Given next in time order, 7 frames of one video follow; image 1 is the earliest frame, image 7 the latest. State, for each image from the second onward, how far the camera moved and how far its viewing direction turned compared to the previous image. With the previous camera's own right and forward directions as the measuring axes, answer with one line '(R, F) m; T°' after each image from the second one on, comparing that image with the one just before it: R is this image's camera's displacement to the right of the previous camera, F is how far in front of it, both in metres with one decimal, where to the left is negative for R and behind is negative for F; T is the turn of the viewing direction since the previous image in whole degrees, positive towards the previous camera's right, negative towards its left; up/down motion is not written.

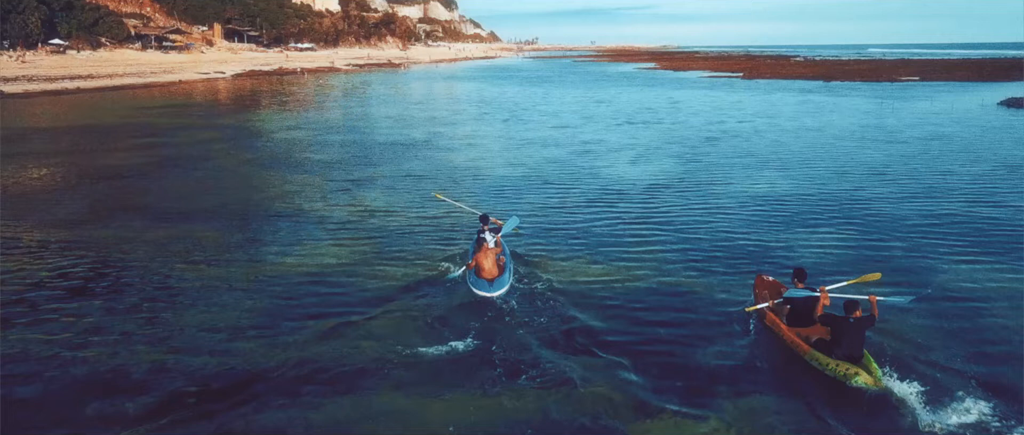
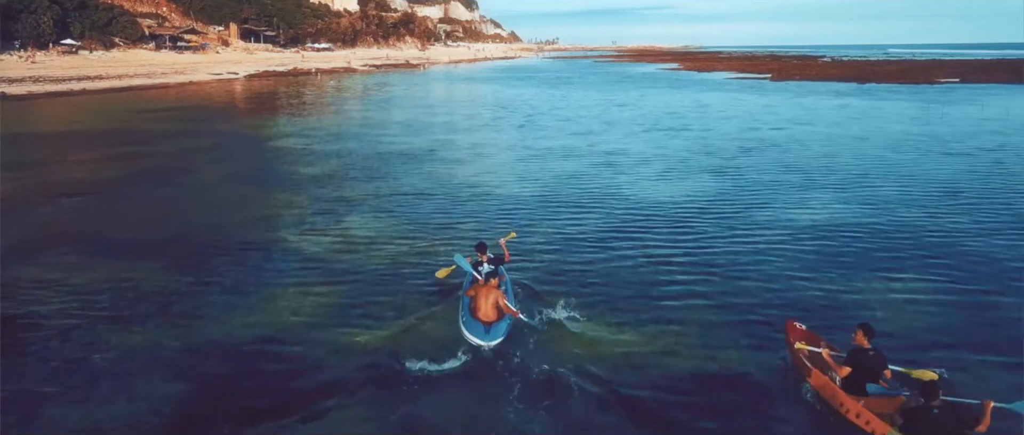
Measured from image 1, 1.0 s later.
(+0.2, +2.7) m; -1°
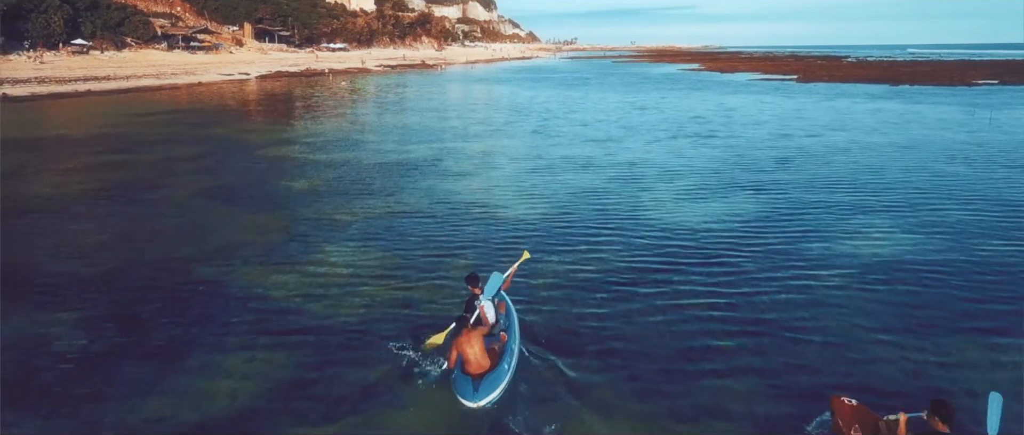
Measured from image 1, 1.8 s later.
(+0.2, +2.3) m; -1°
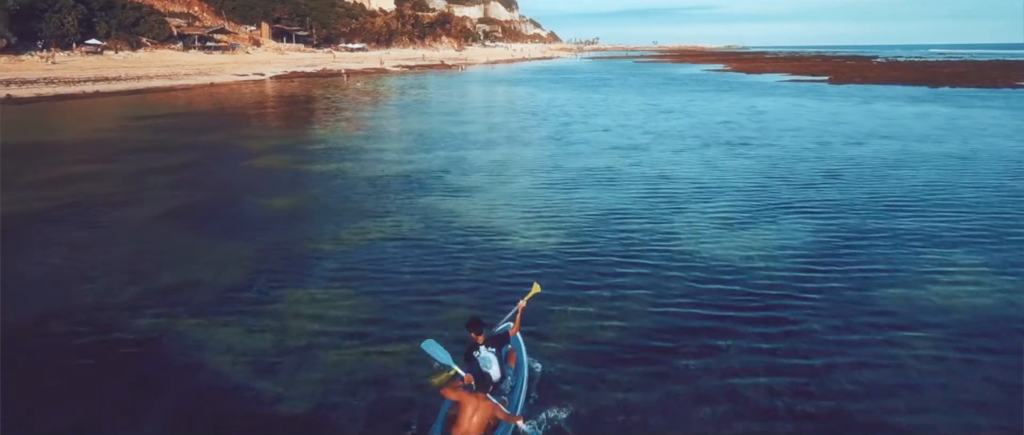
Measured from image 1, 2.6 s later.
(+0.2, +2.4) m; -1°
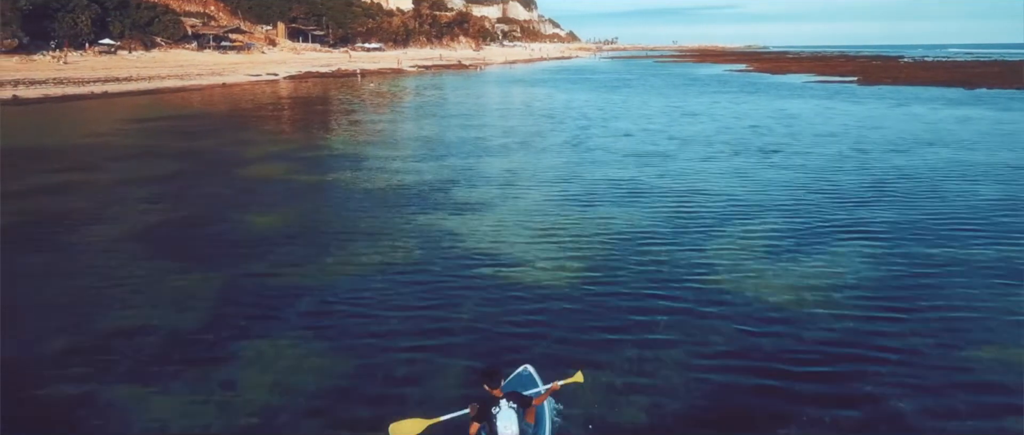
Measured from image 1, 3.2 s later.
(+0.1, +1.9) m; -1°
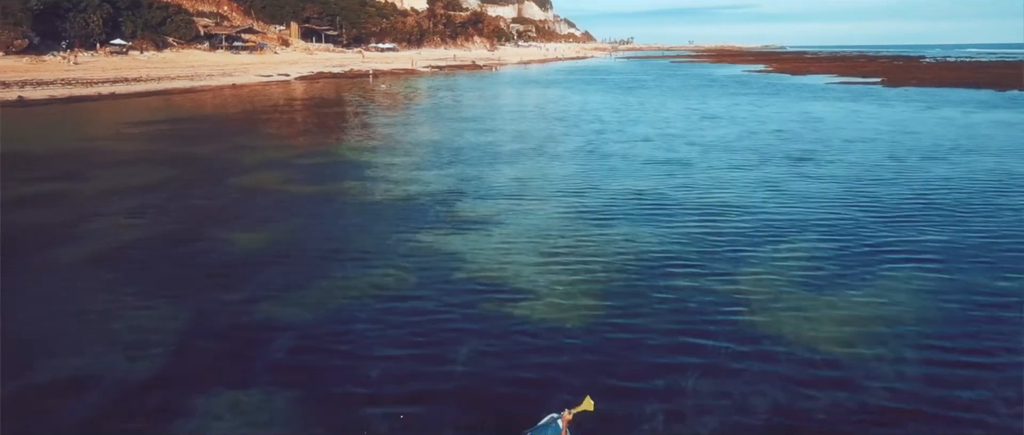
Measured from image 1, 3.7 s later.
(+0.1, +1.5) m; -1°
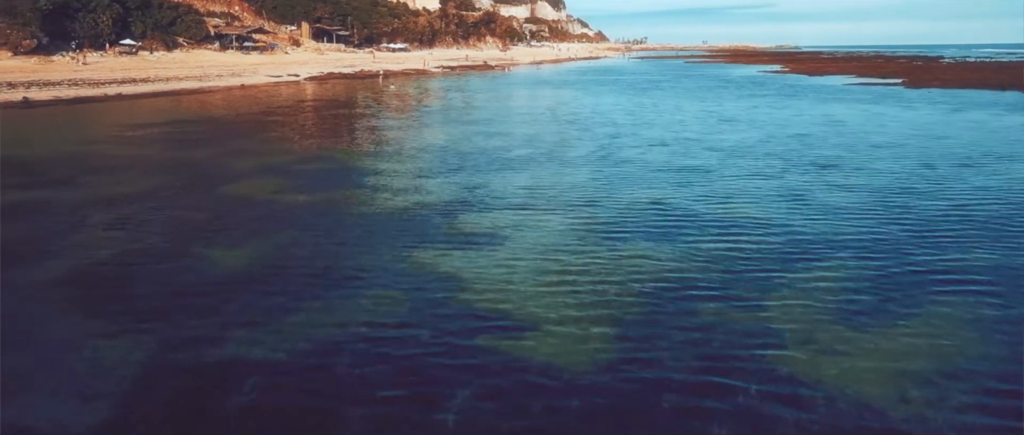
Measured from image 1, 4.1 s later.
(+0.1, +1.2) m; -1°
